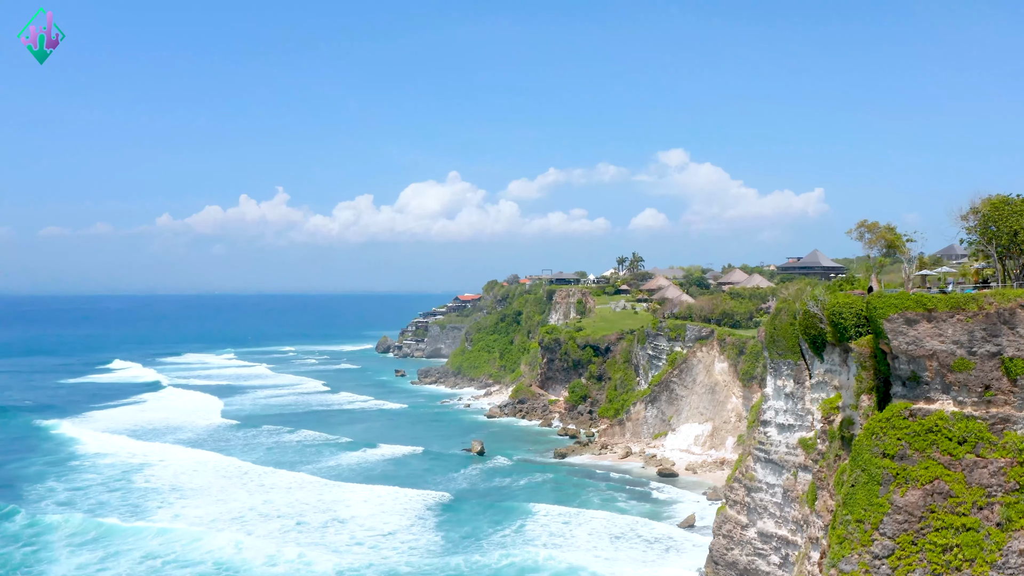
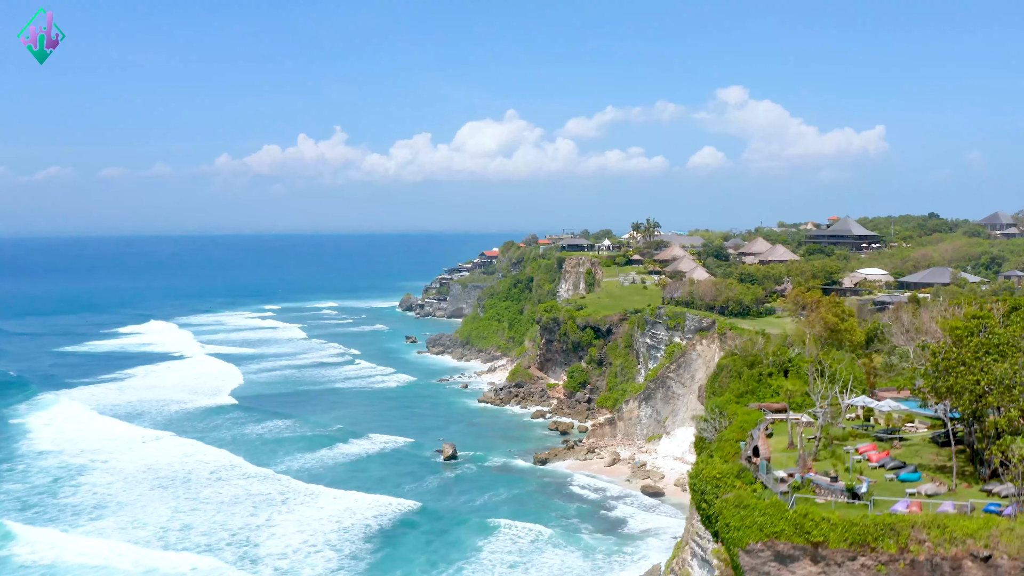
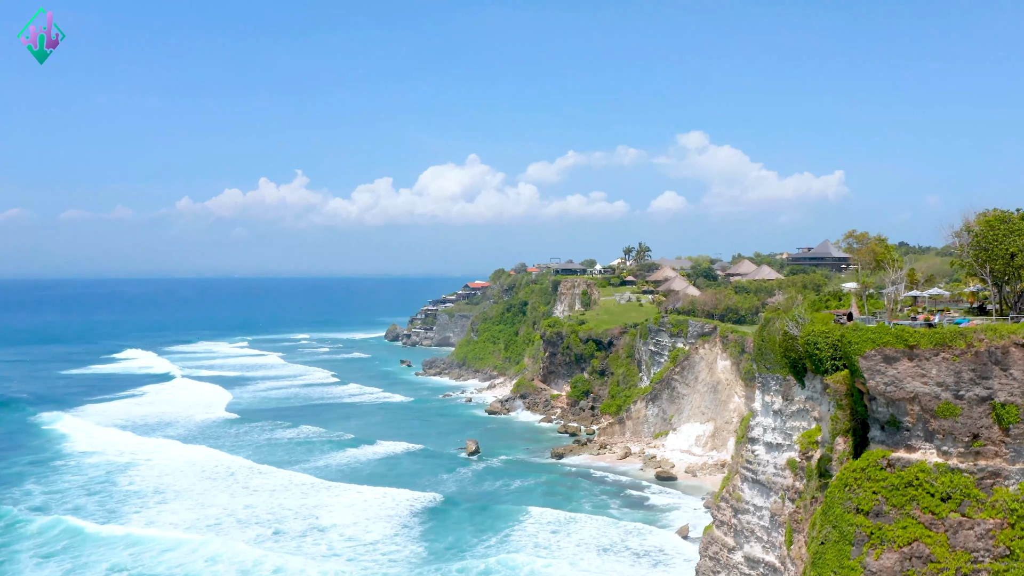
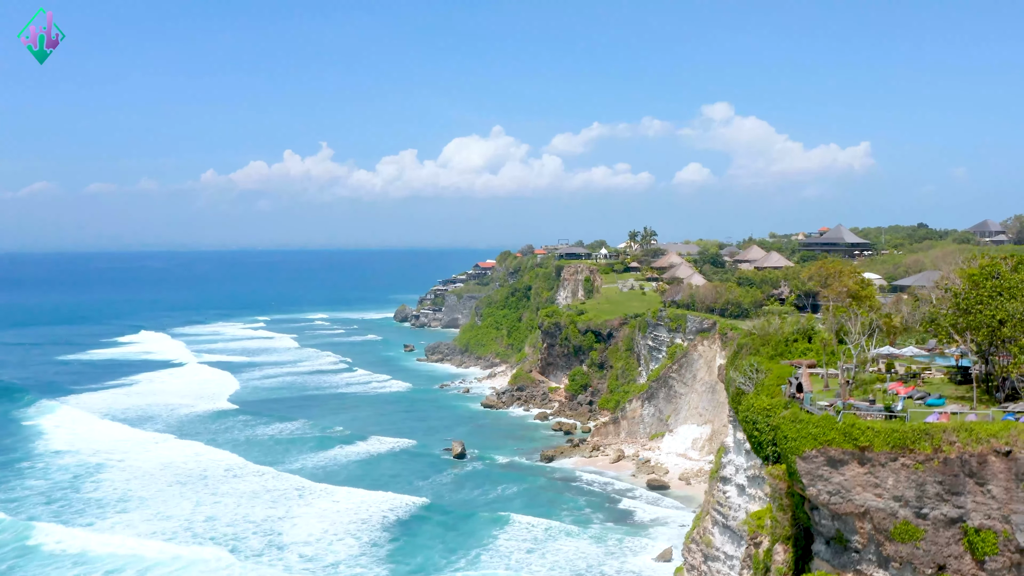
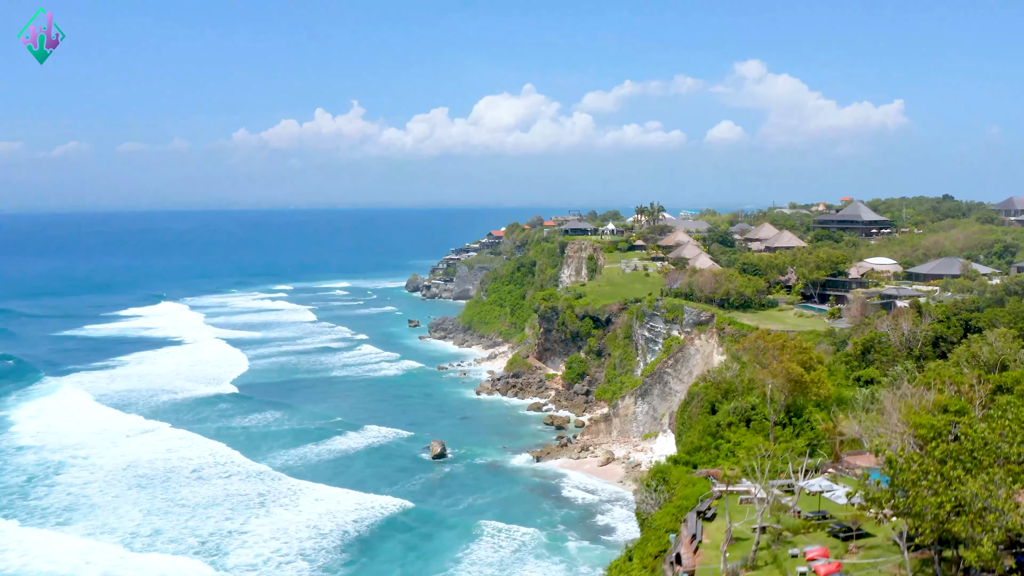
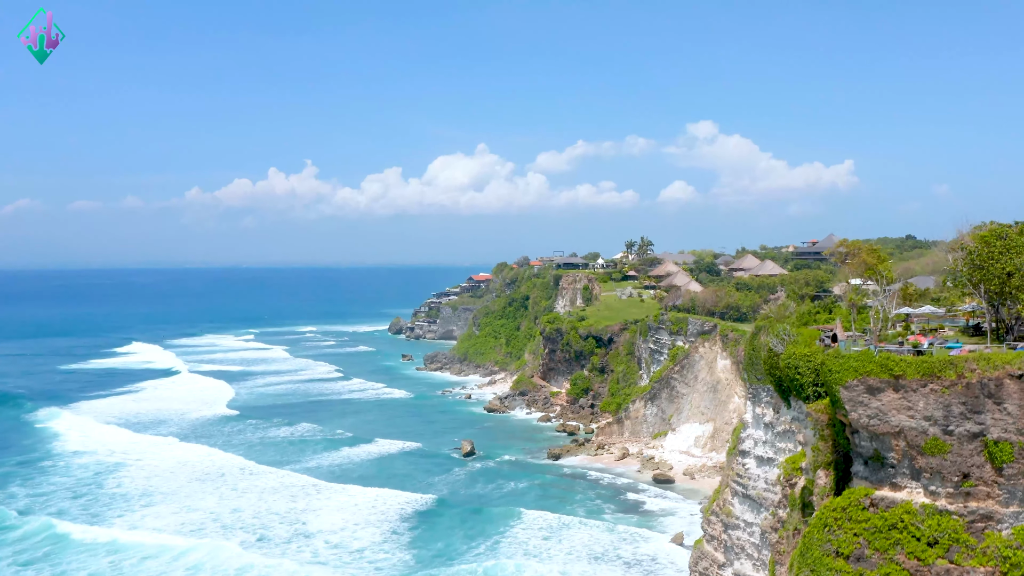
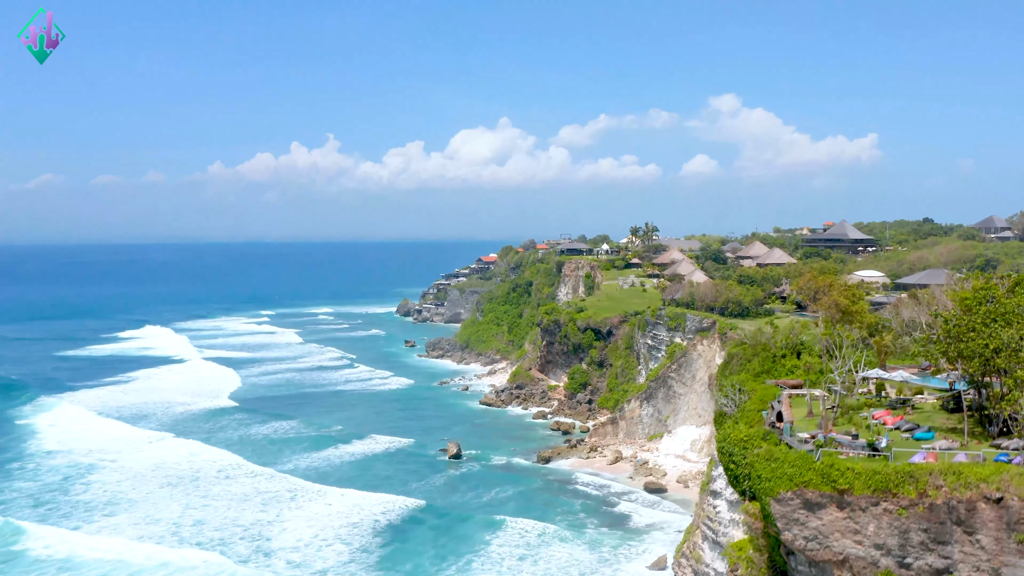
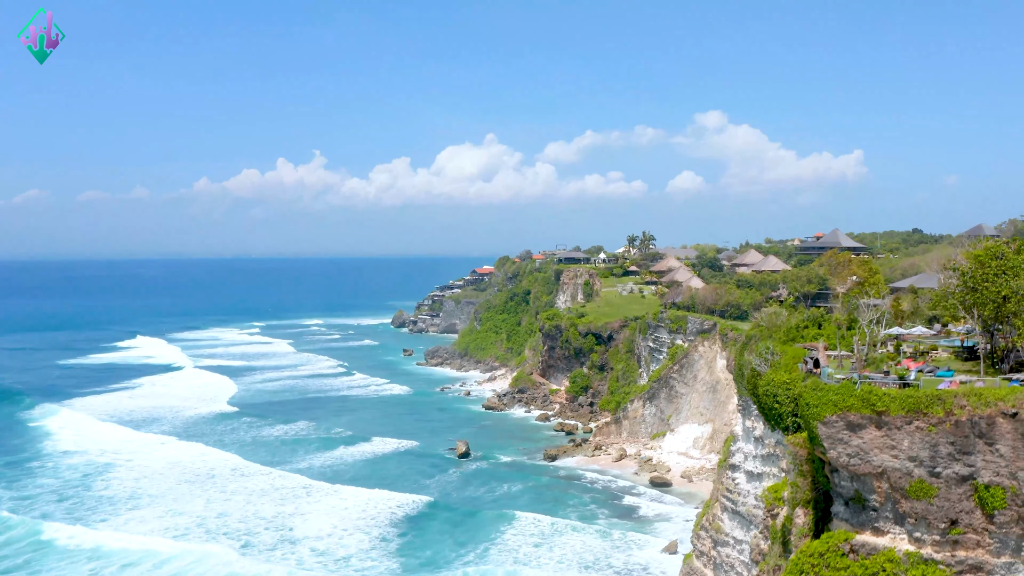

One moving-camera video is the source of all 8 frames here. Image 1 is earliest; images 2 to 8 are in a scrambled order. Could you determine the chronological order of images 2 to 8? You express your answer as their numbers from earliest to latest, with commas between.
3, 6, 8, 4, 7, 2, 5
